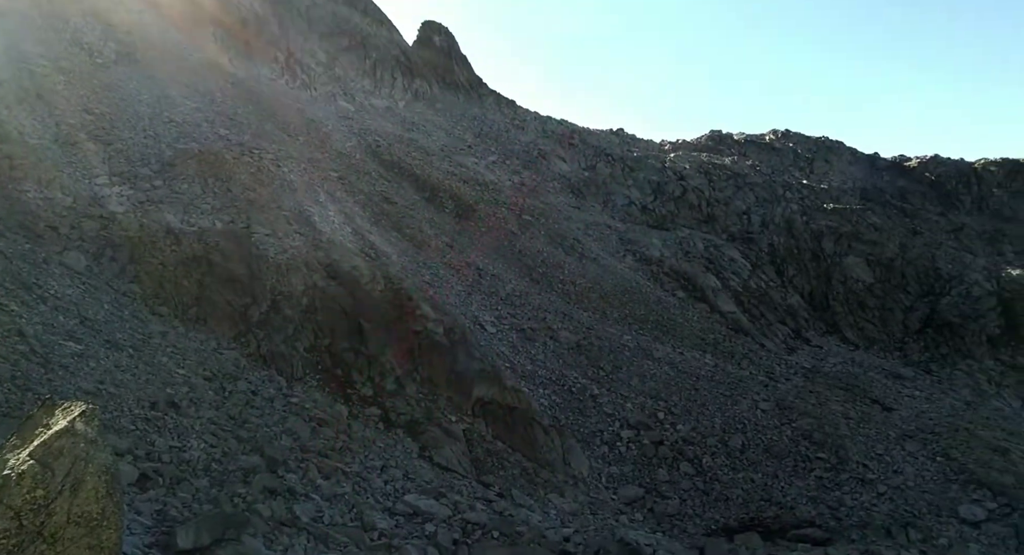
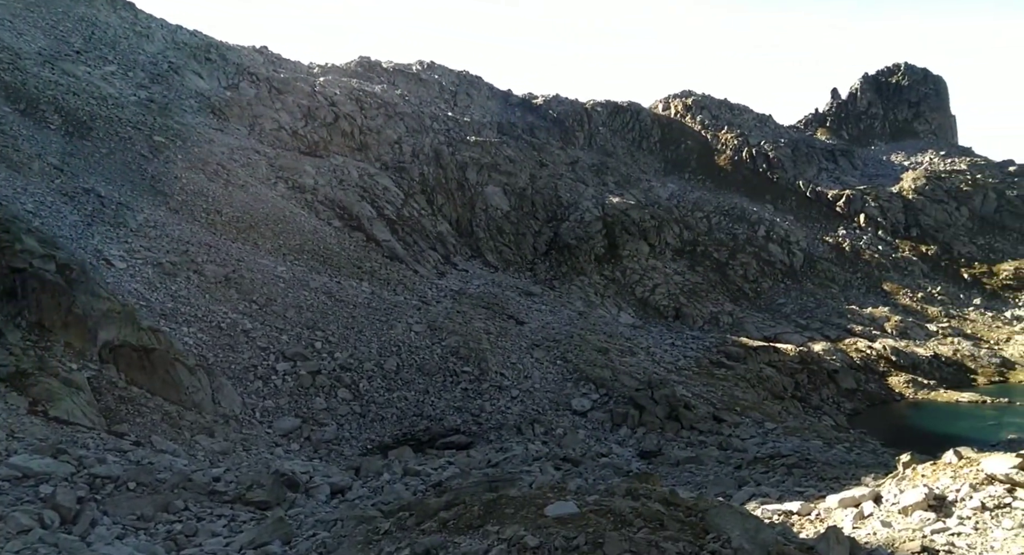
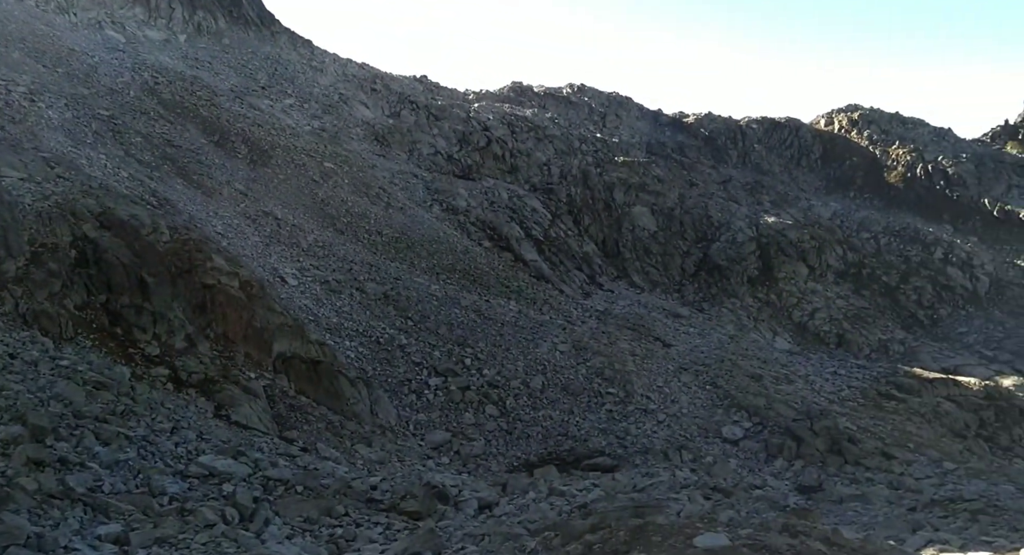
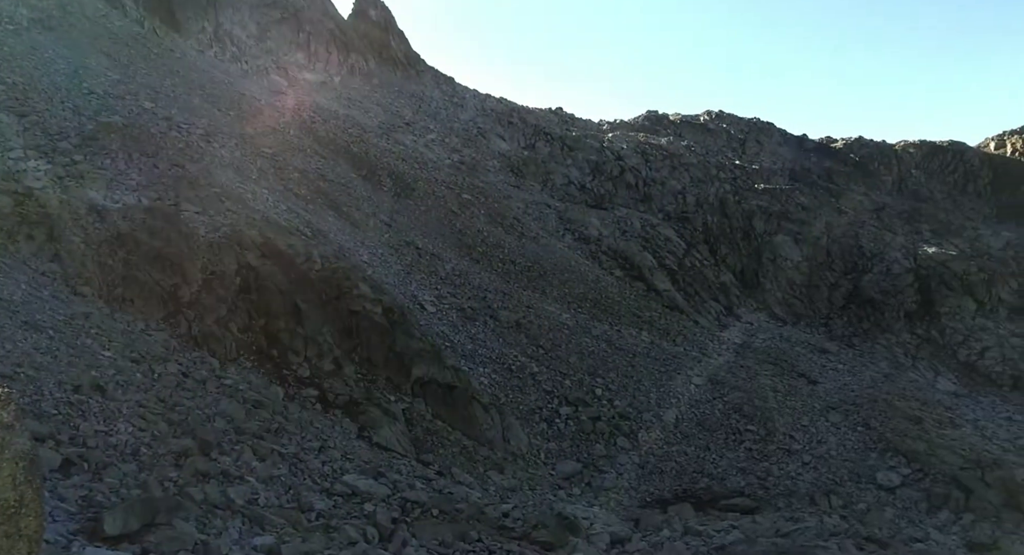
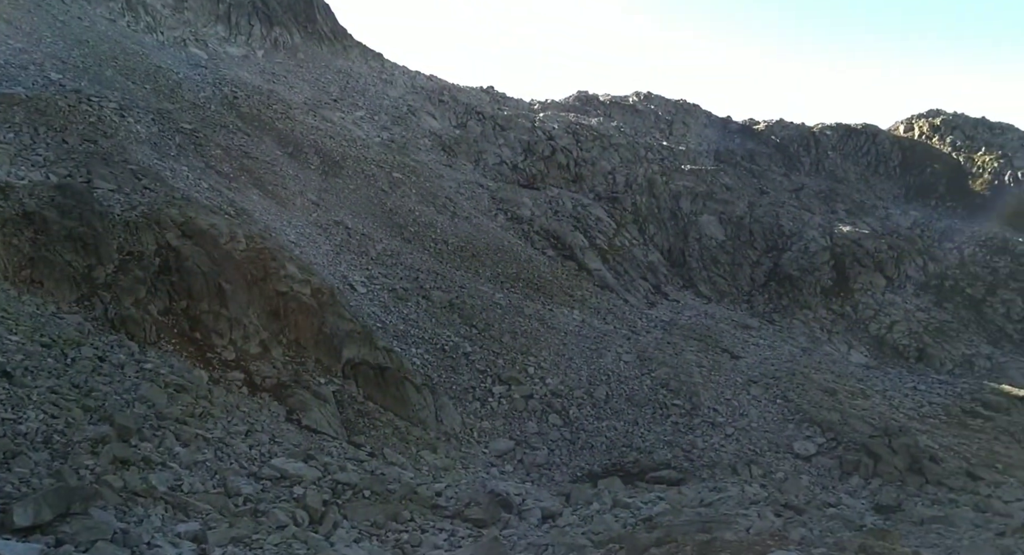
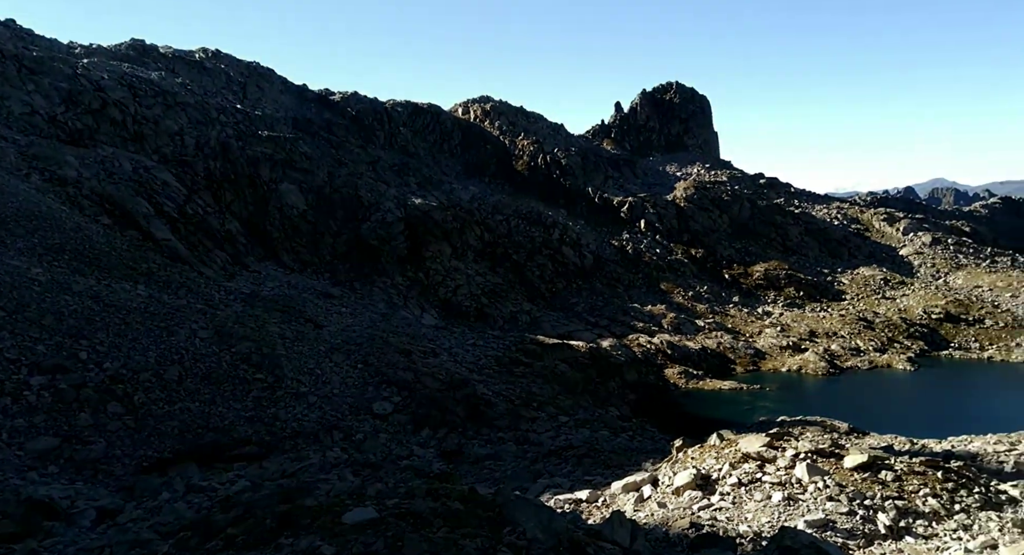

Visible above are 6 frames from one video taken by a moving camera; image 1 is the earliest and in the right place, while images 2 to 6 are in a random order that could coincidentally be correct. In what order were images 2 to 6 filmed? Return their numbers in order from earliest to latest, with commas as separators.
4, 5, 3, 2, 6
